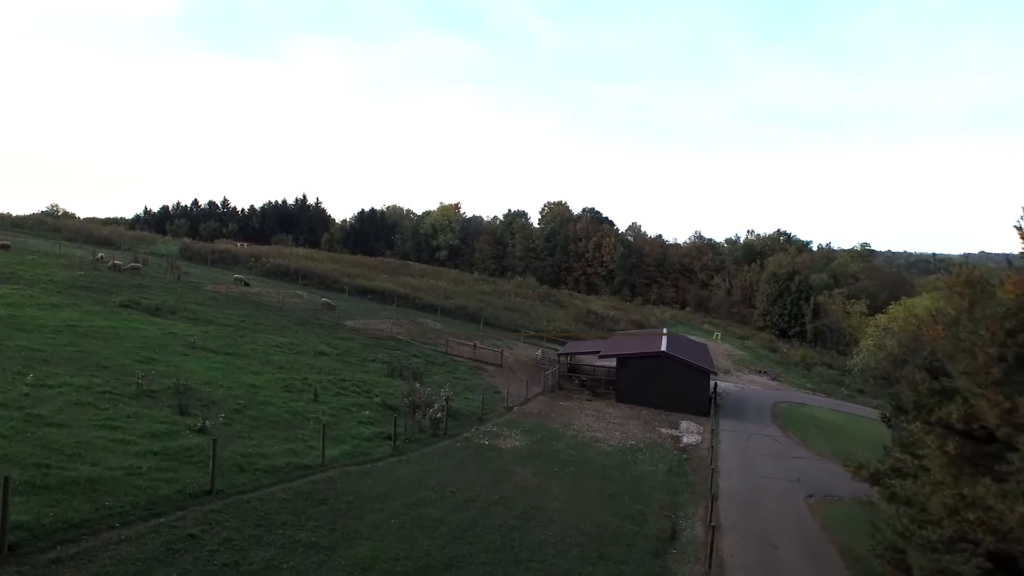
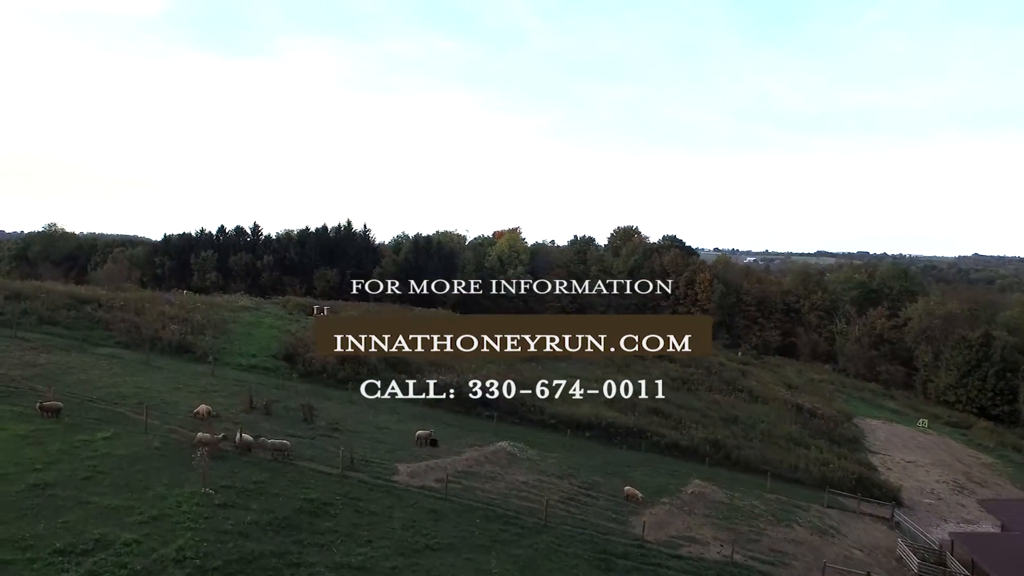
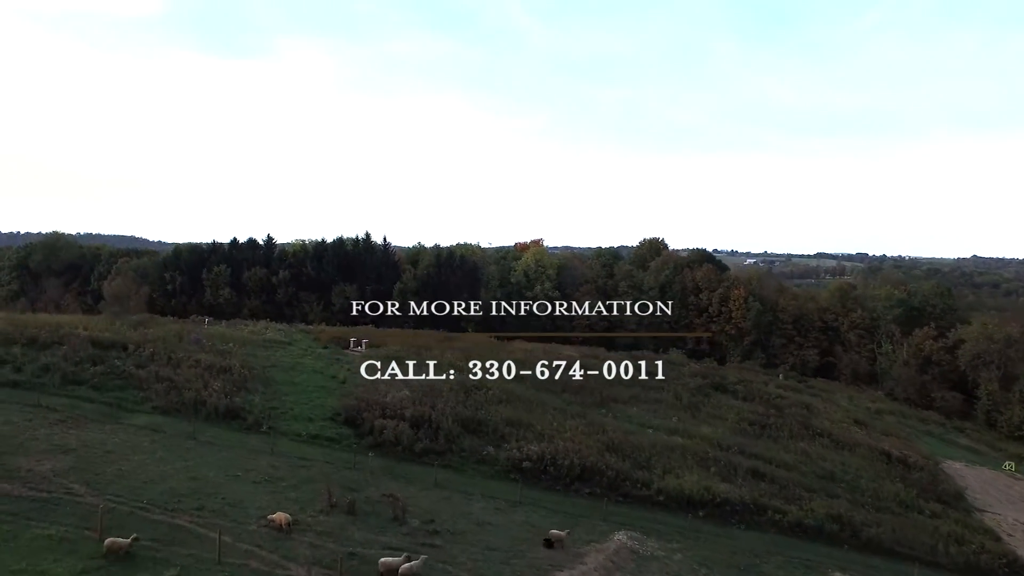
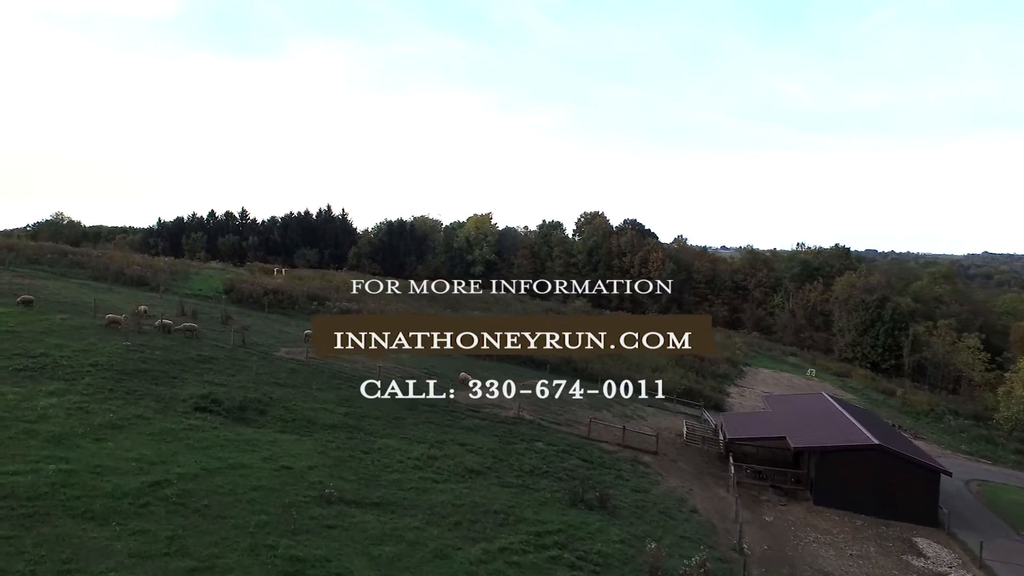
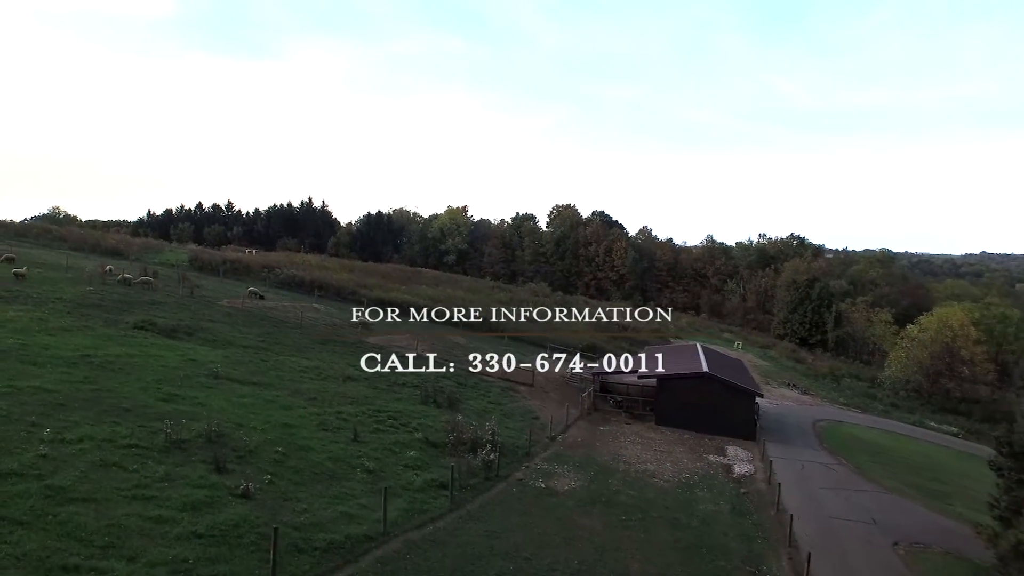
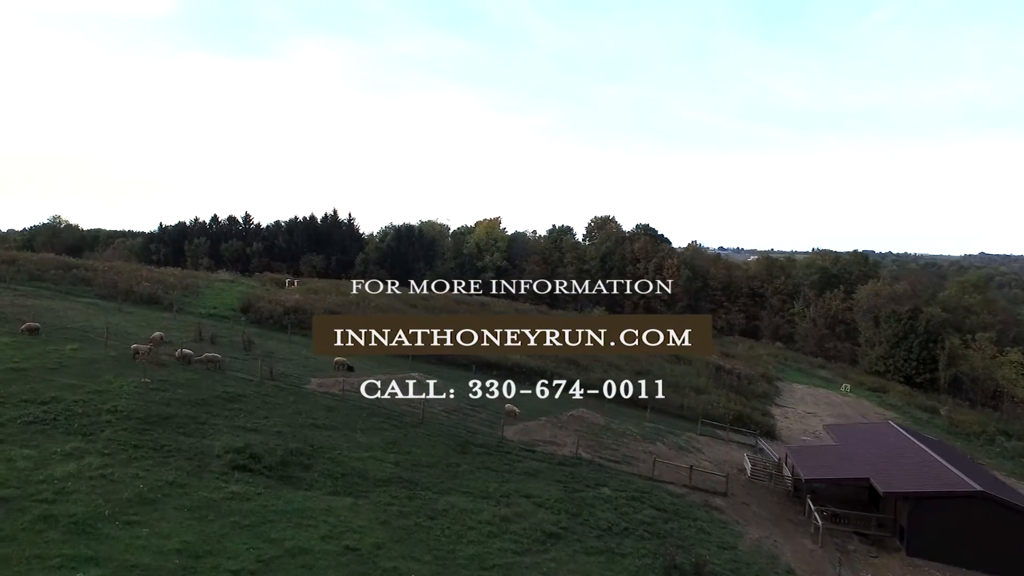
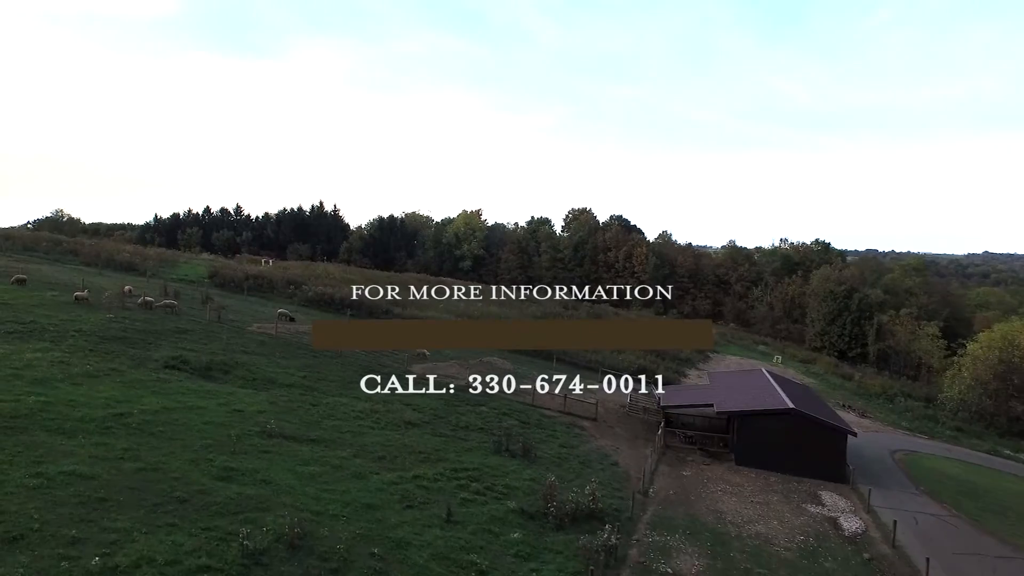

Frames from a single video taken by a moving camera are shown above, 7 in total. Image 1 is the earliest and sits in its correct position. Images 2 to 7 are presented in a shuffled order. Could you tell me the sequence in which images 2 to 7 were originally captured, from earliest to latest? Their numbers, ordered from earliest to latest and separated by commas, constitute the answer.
5, 7, 4, 6, 2, 3
